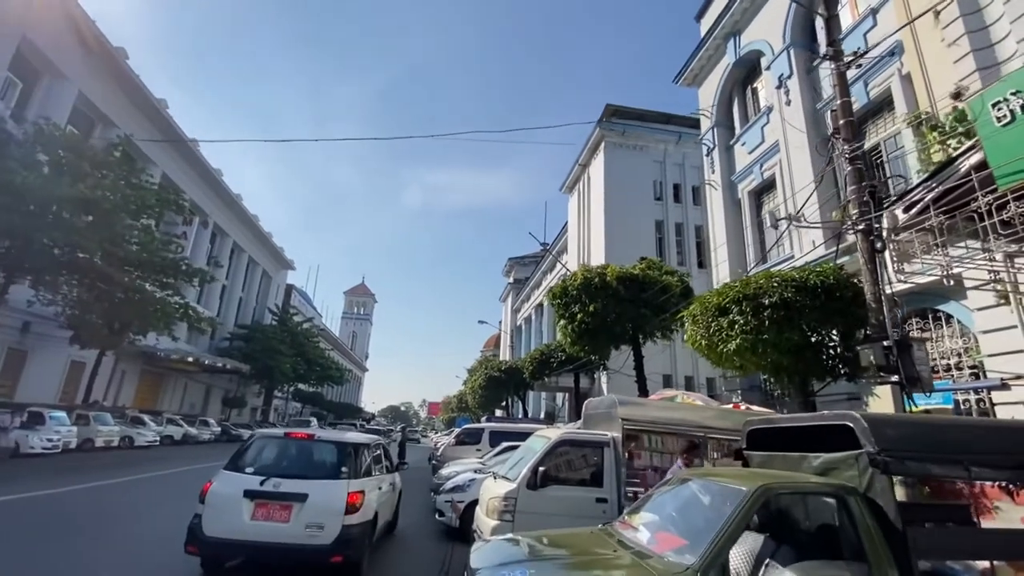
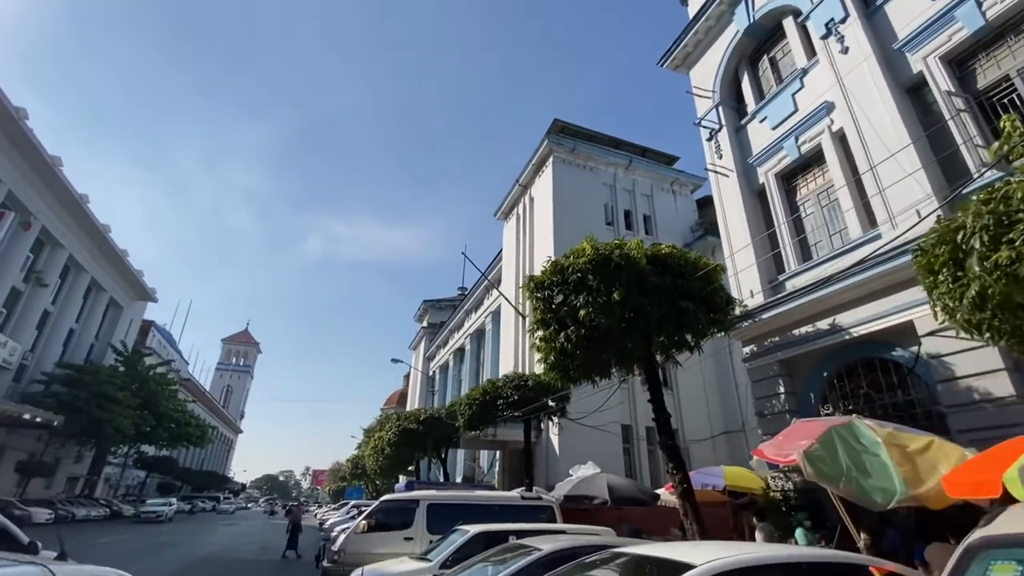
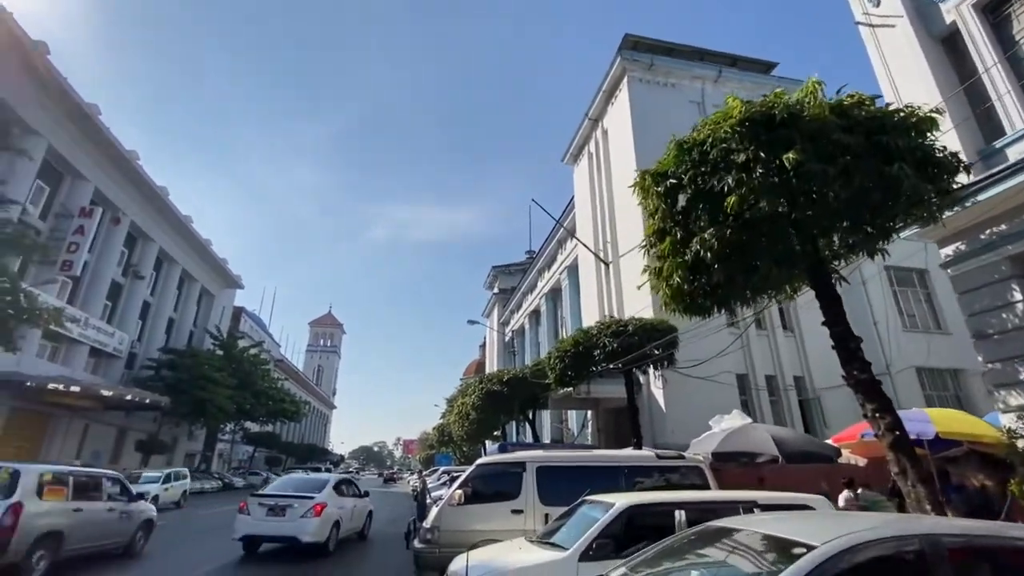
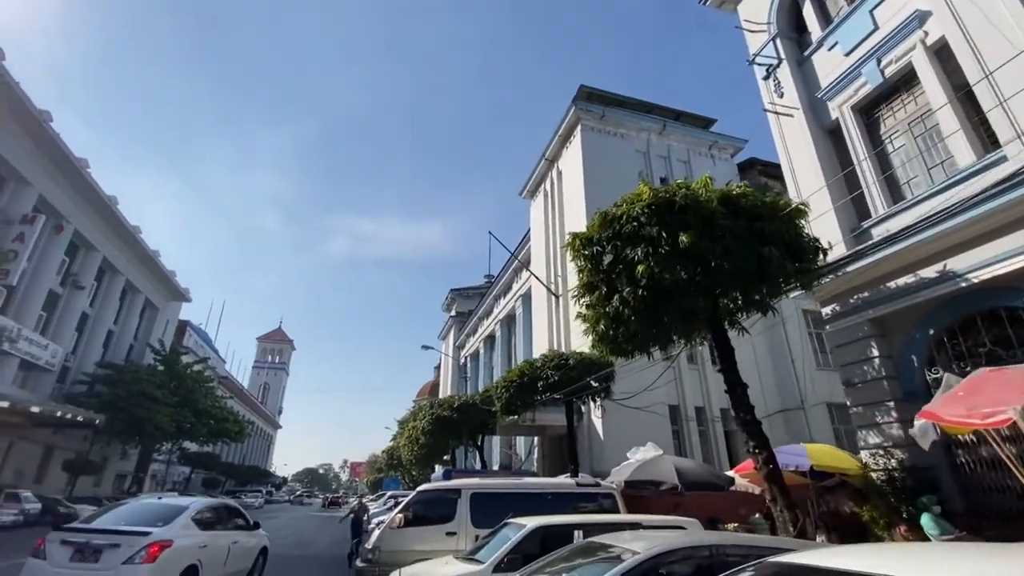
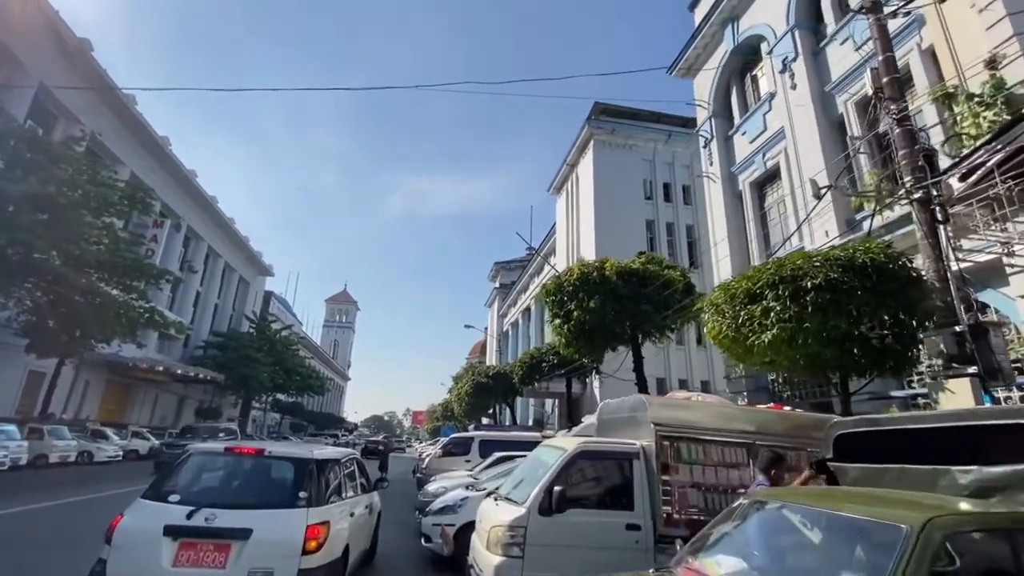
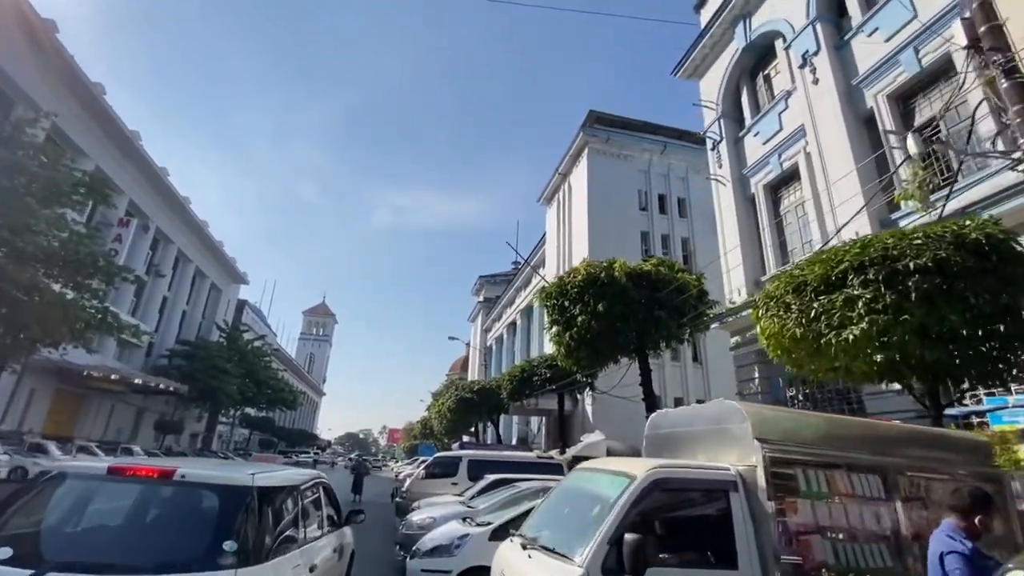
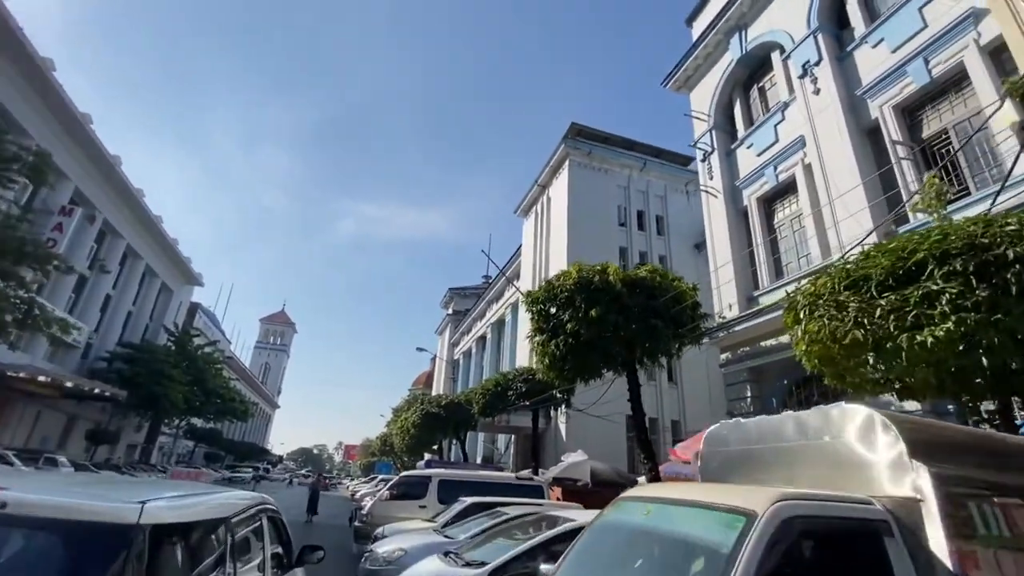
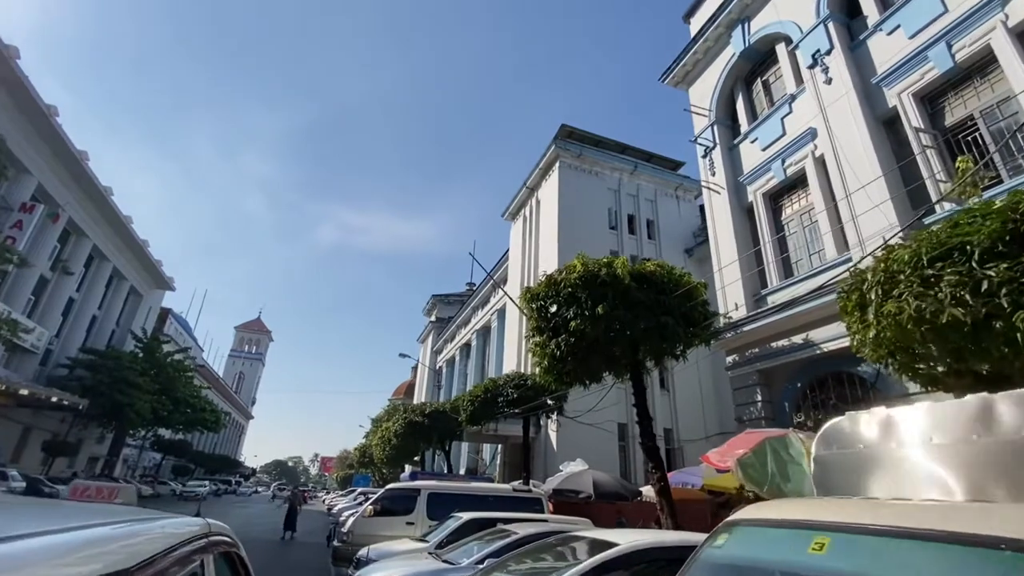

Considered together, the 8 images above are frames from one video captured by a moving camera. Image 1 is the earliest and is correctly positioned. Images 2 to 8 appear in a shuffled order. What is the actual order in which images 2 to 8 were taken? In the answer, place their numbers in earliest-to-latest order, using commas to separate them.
5, 6, 7, 8, 2, 4, 3
